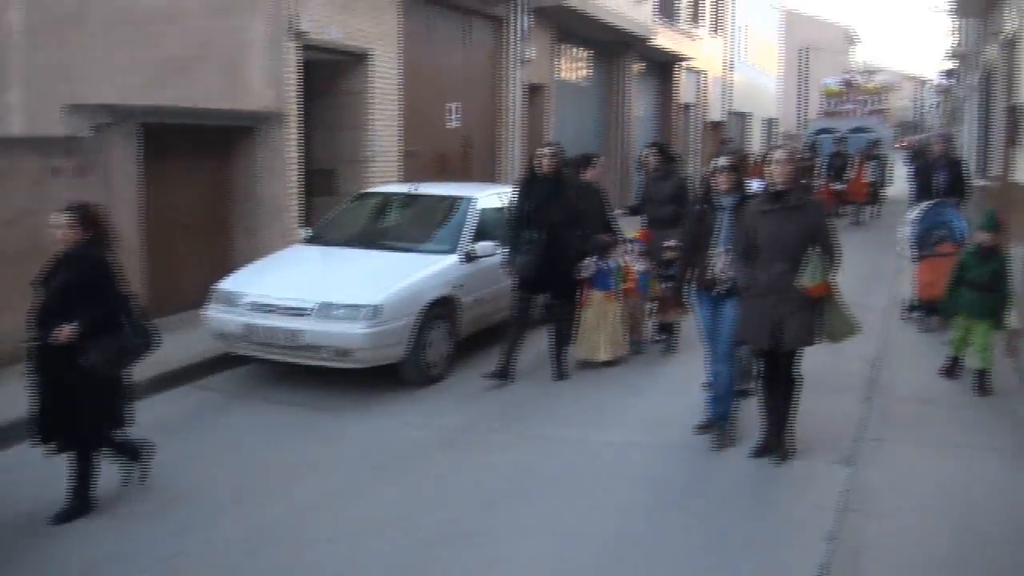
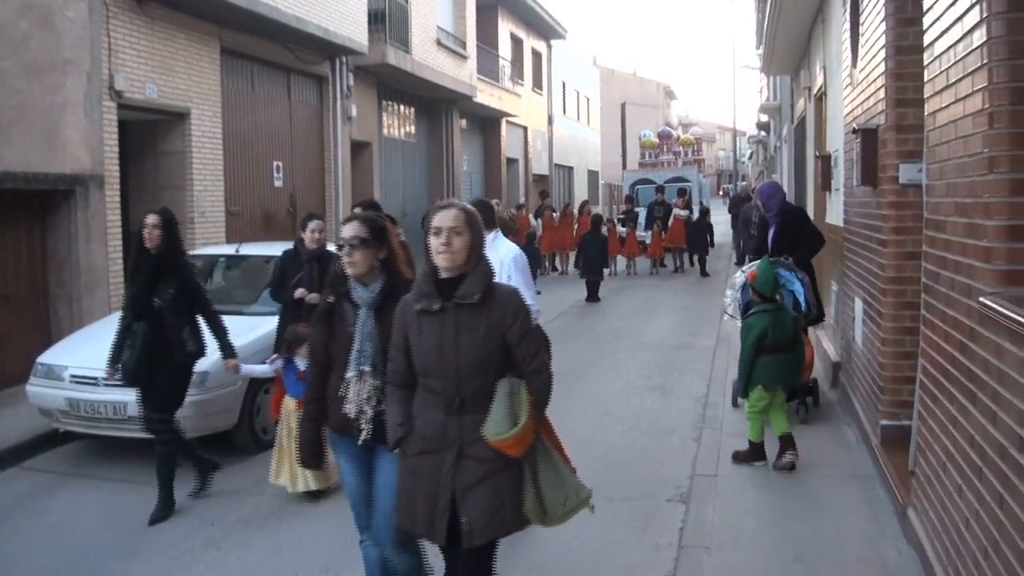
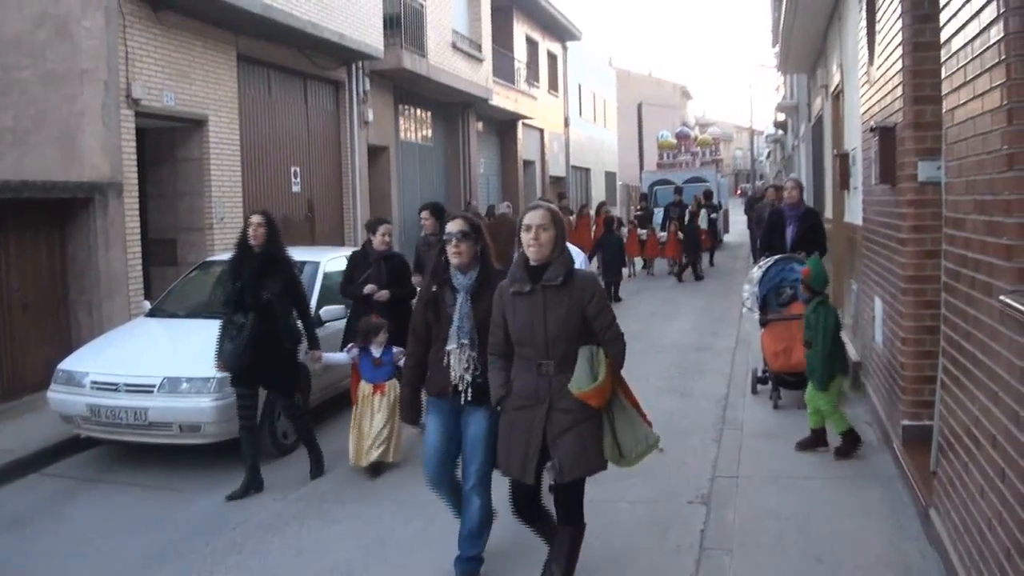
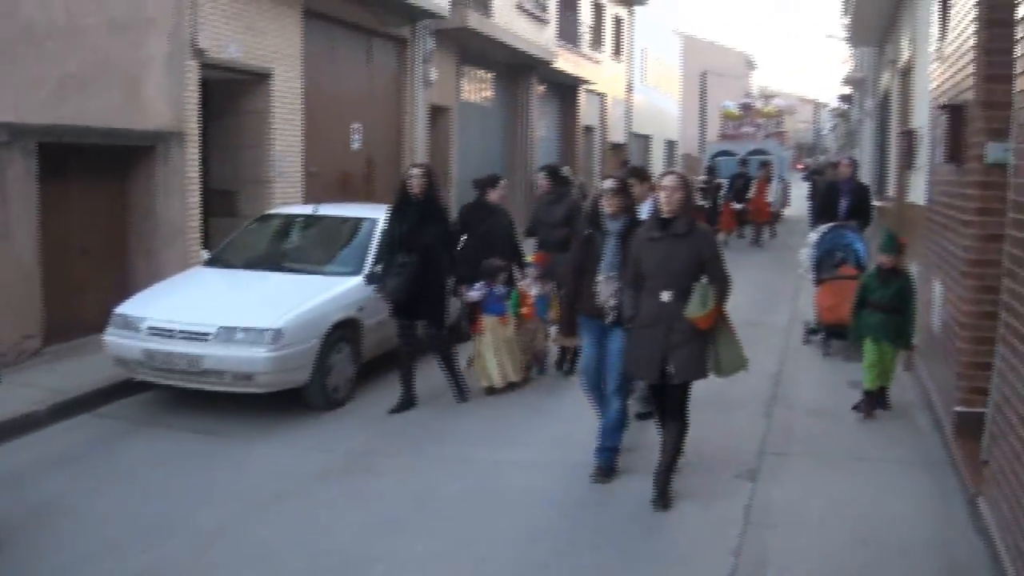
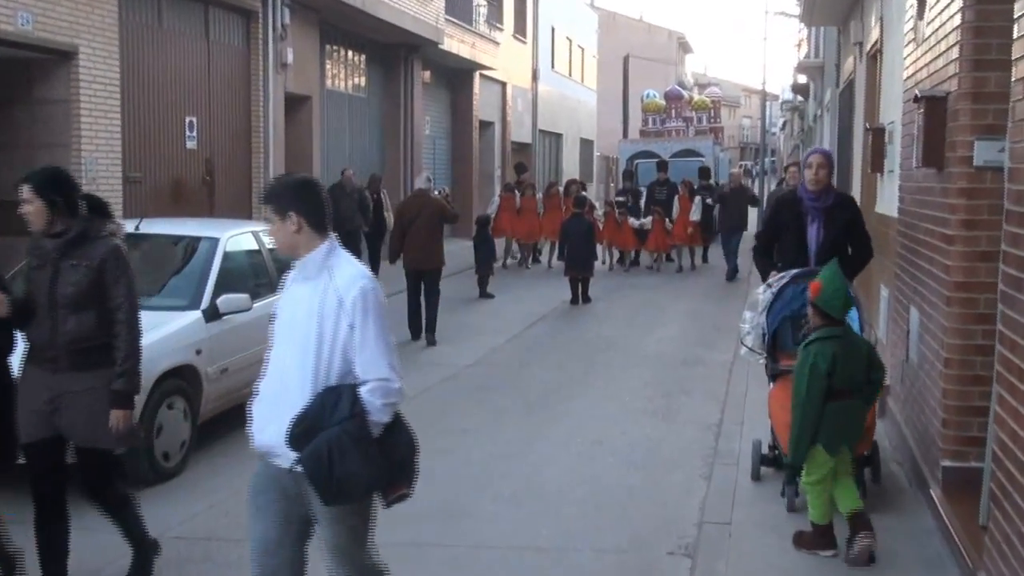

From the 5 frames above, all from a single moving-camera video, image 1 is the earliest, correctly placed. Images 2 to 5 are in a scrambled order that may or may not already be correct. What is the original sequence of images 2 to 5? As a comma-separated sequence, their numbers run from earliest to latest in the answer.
4, 3, 2, 5
